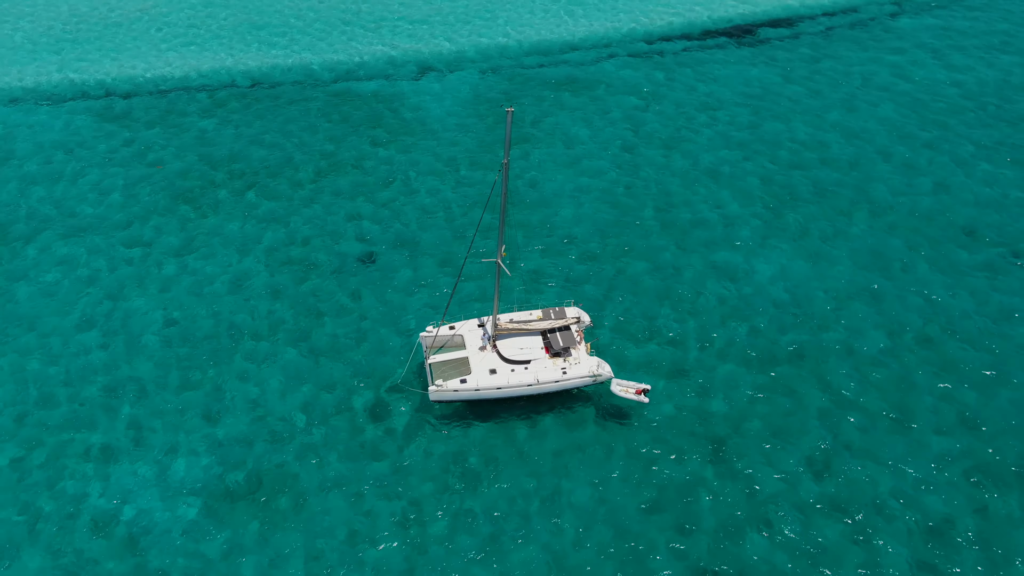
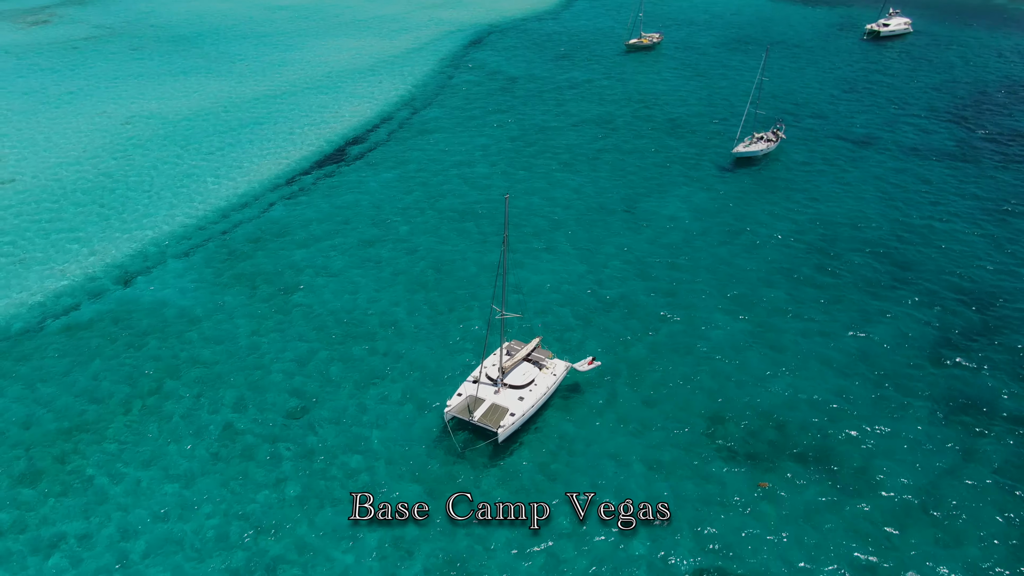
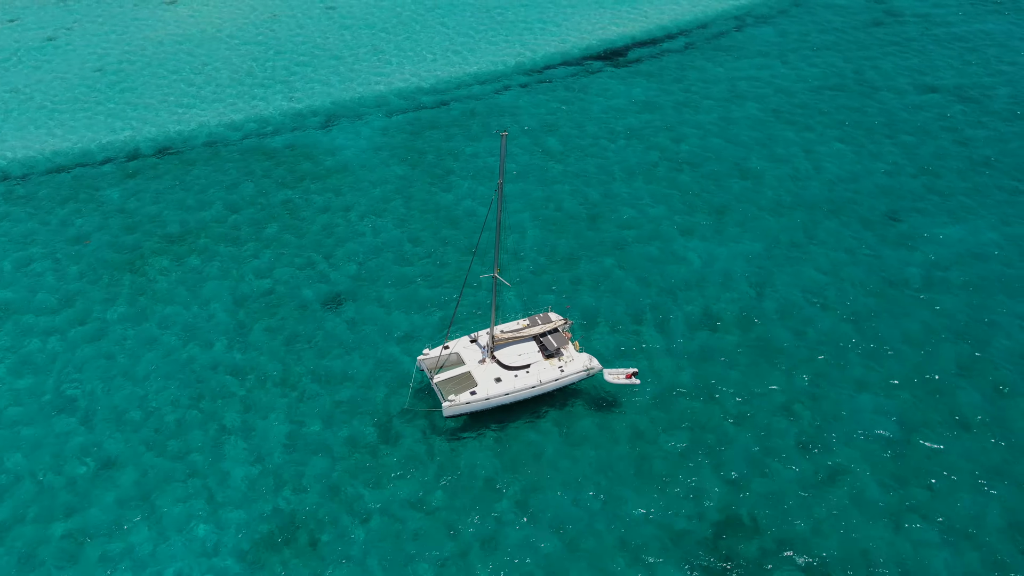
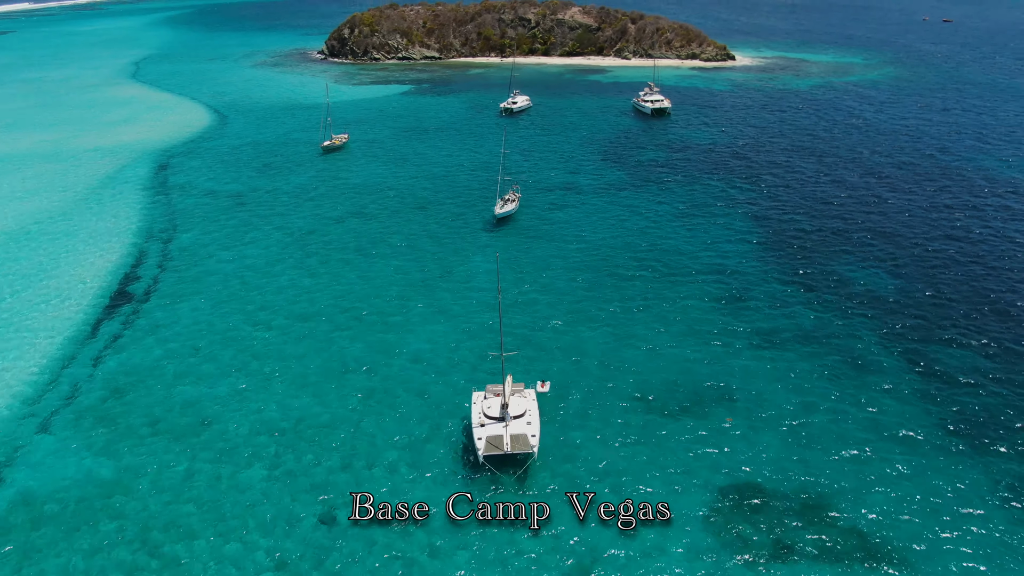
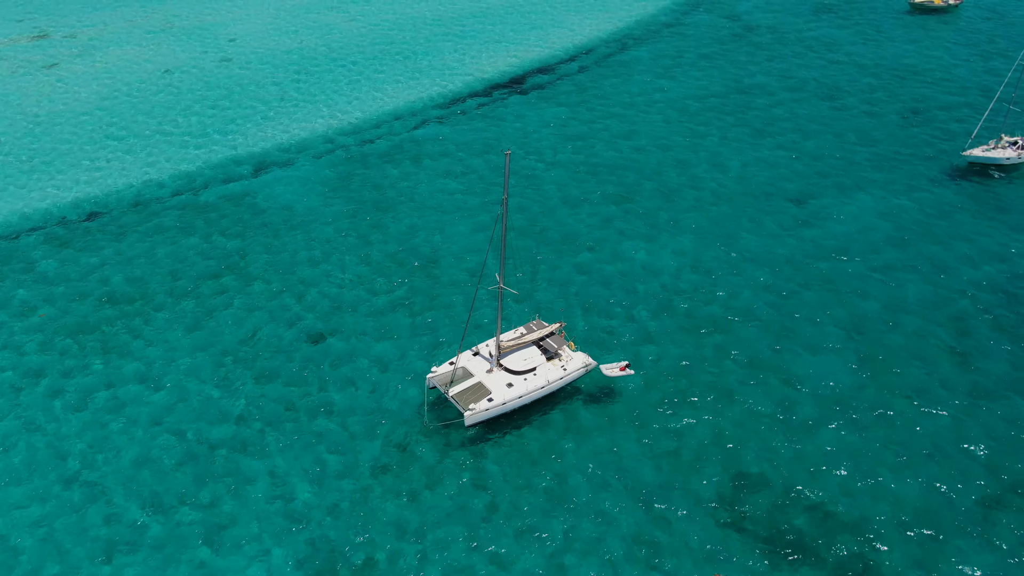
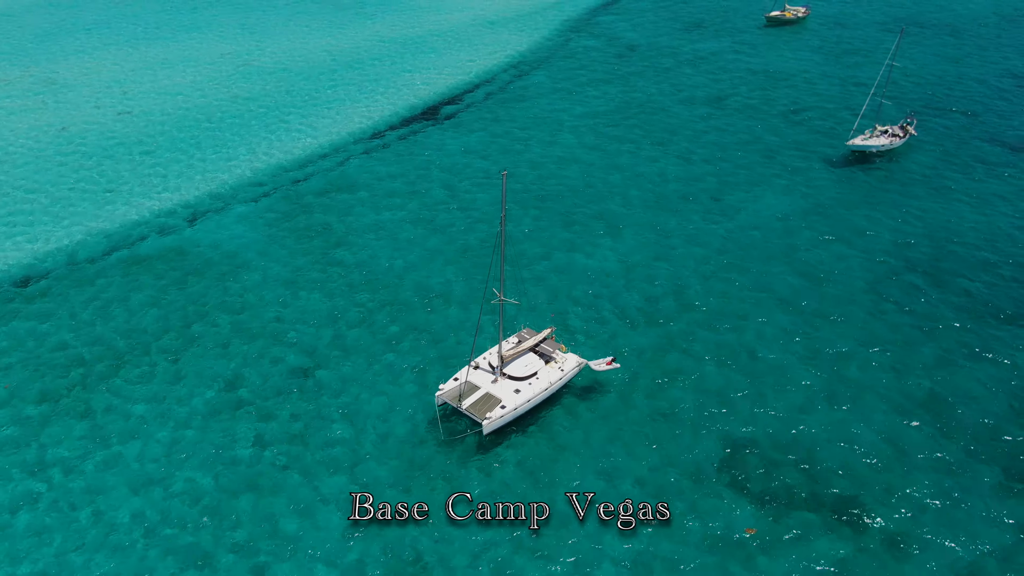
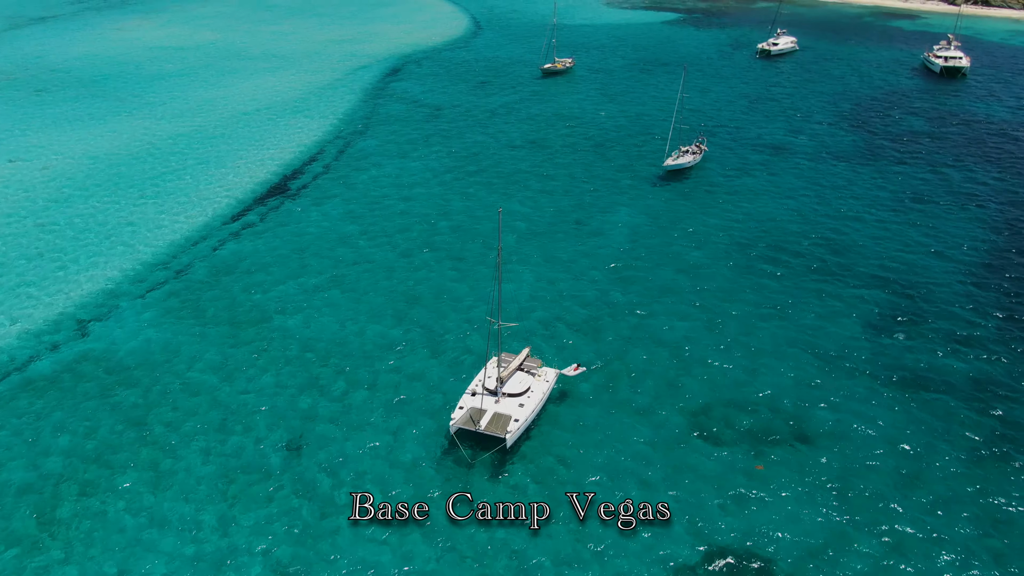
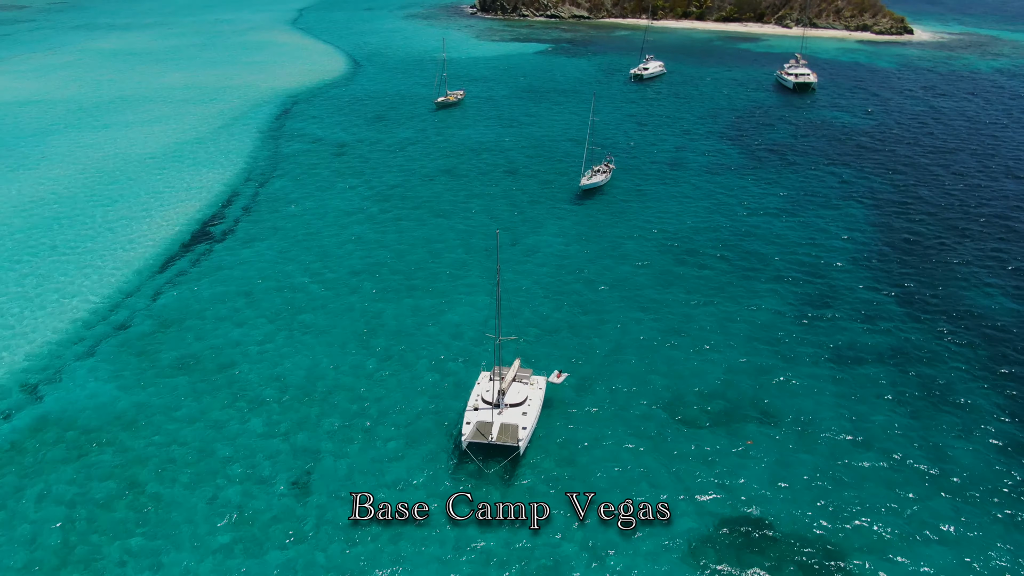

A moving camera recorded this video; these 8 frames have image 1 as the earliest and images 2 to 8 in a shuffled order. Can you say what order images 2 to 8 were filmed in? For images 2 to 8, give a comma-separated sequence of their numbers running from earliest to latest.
3, 5, 6, 2, 7, 8, 4
